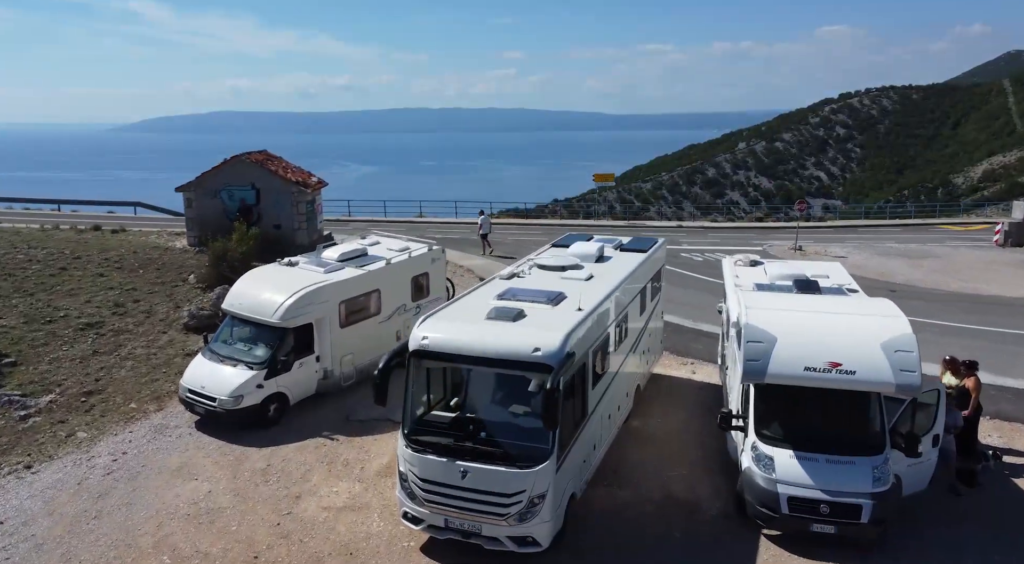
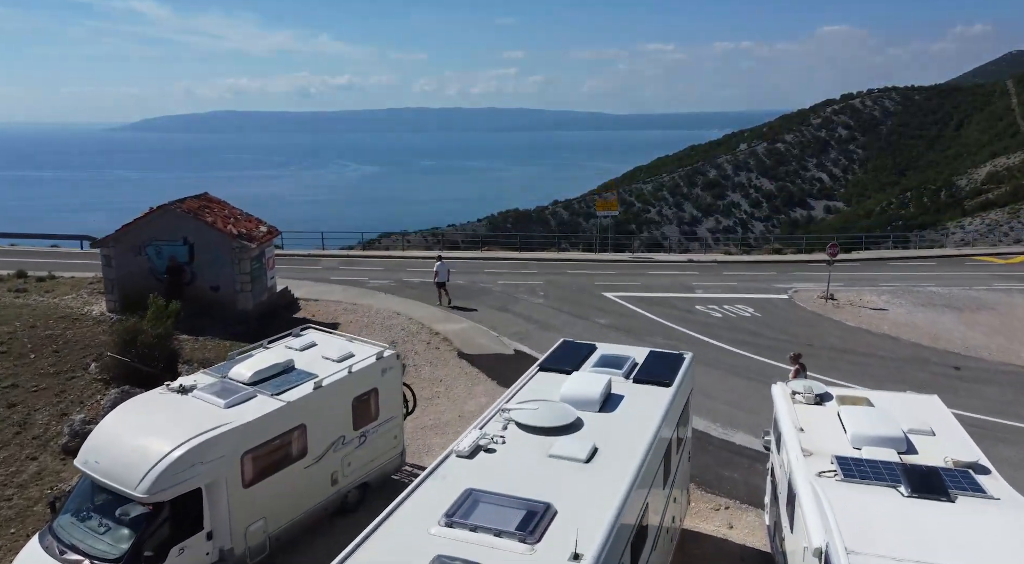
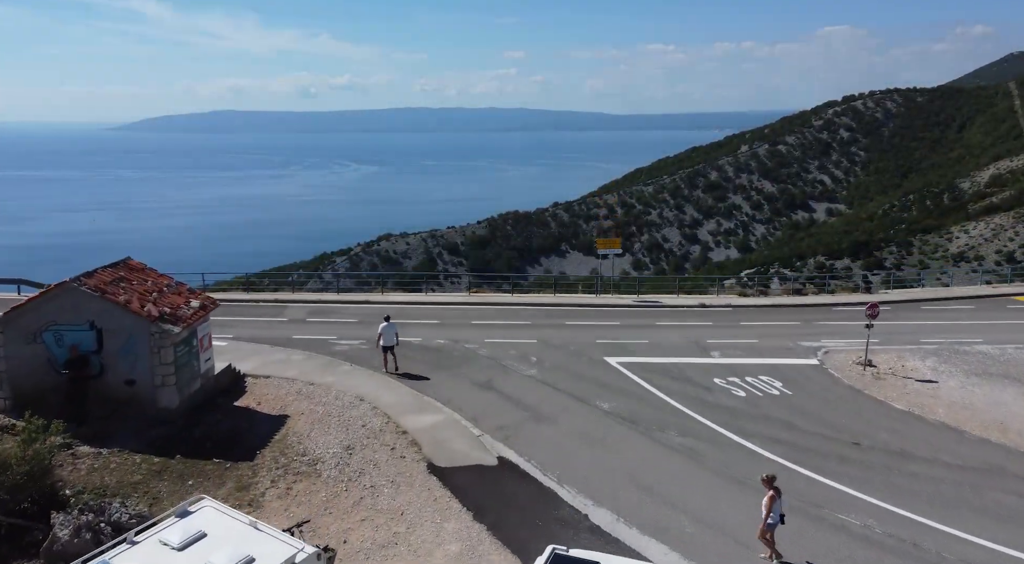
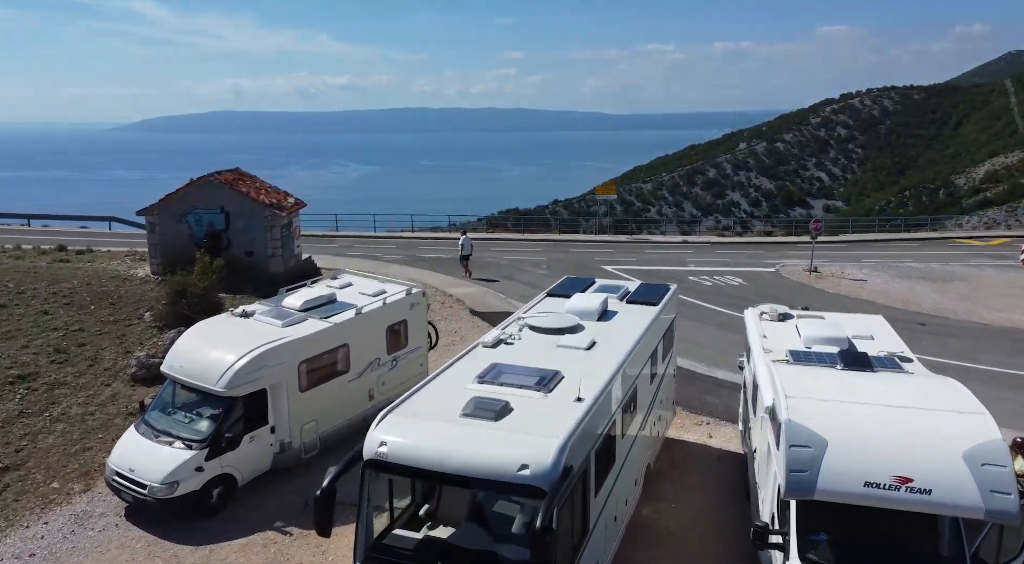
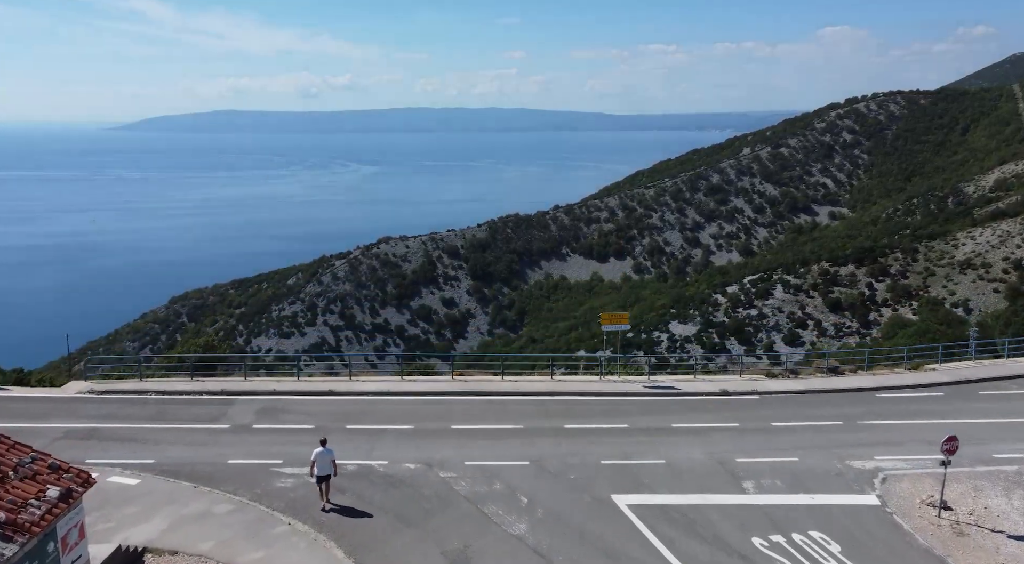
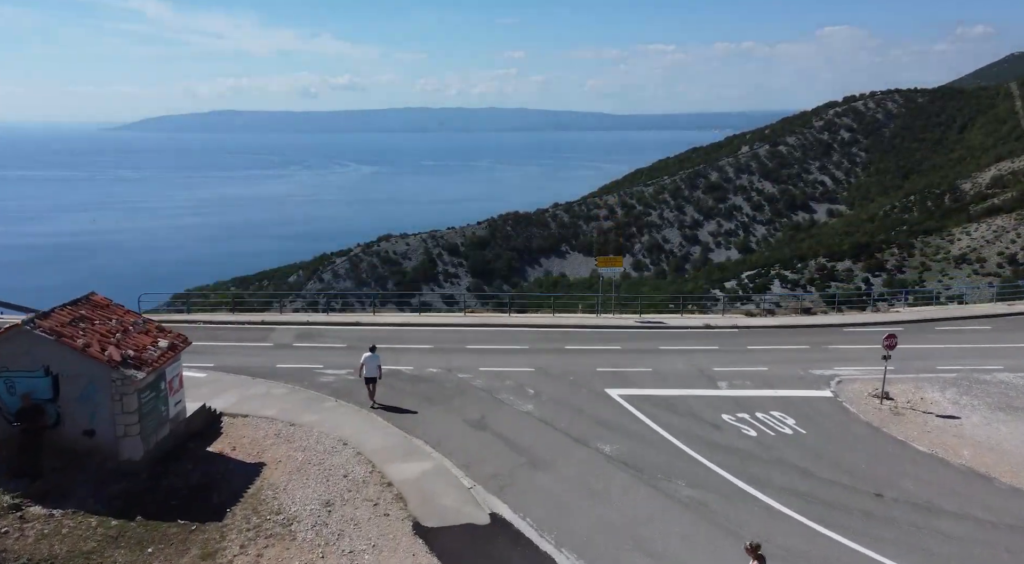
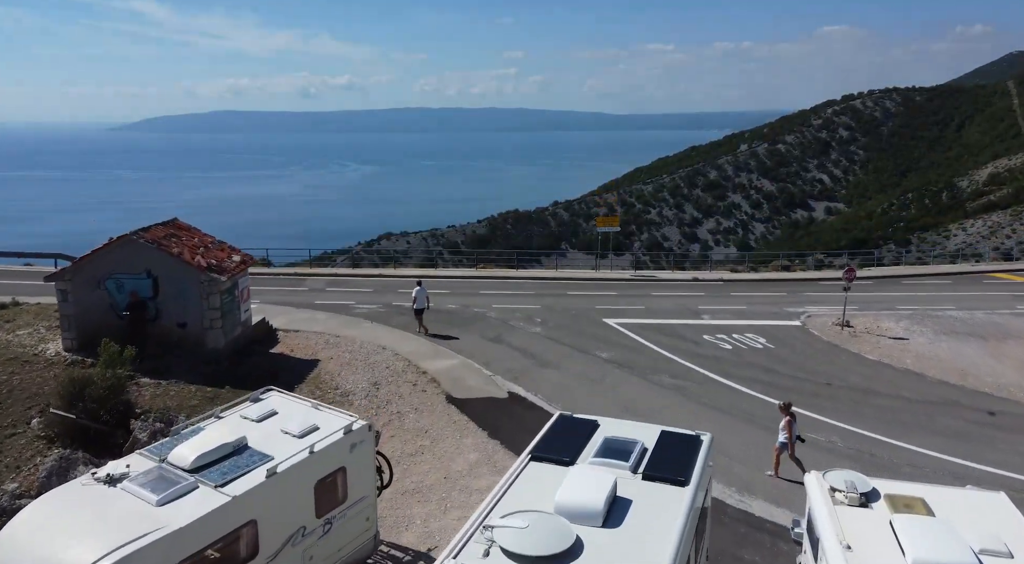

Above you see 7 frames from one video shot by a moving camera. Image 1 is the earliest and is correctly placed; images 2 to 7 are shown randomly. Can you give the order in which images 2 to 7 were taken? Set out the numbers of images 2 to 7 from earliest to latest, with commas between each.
4, 2, 7, 3, 6, 5
